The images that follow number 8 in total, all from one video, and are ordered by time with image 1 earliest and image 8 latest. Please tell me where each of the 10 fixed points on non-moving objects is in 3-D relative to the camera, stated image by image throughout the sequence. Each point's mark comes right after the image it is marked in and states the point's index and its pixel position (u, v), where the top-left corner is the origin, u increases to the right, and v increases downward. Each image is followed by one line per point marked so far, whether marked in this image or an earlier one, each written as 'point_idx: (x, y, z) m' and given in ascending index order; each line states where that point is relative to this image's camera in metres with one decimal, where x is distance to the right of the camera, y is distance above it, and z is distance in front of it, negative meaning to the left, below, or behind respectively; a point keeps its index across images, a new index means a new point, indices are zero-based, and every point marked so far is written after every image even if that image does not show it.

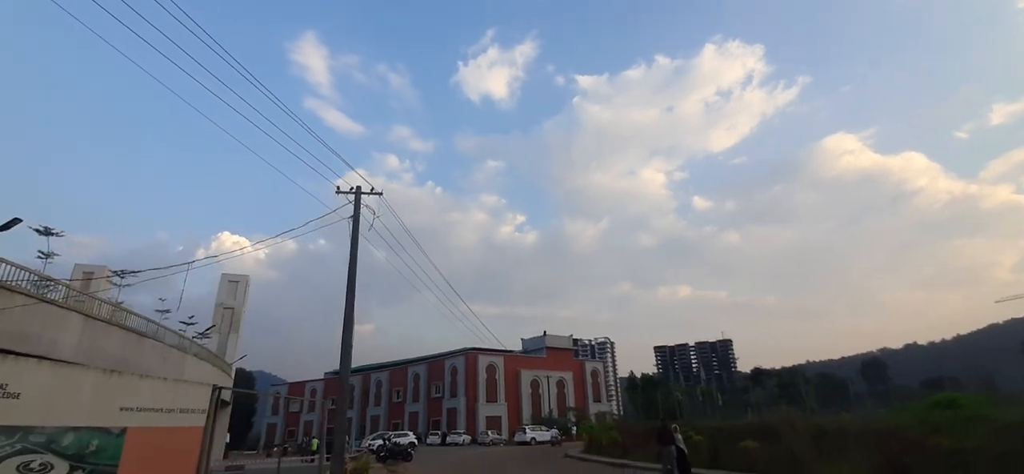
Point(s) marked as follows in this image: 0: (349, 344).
0: (-3.6, -2.3, +13.4) m
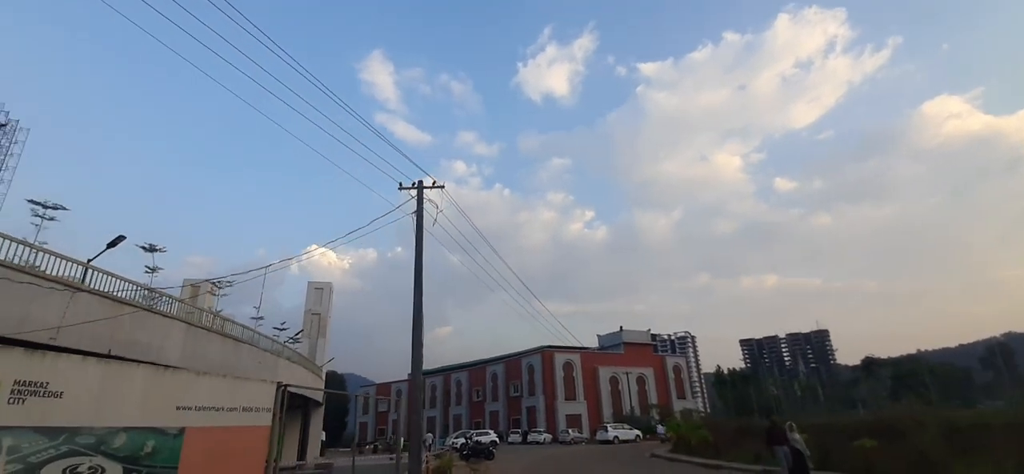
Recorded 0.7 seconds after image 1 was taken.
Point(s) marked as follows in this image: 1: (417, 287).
0: (-1.9, -2.1, +12.9) m
1: (-2.1, -1.0, +13.3) m
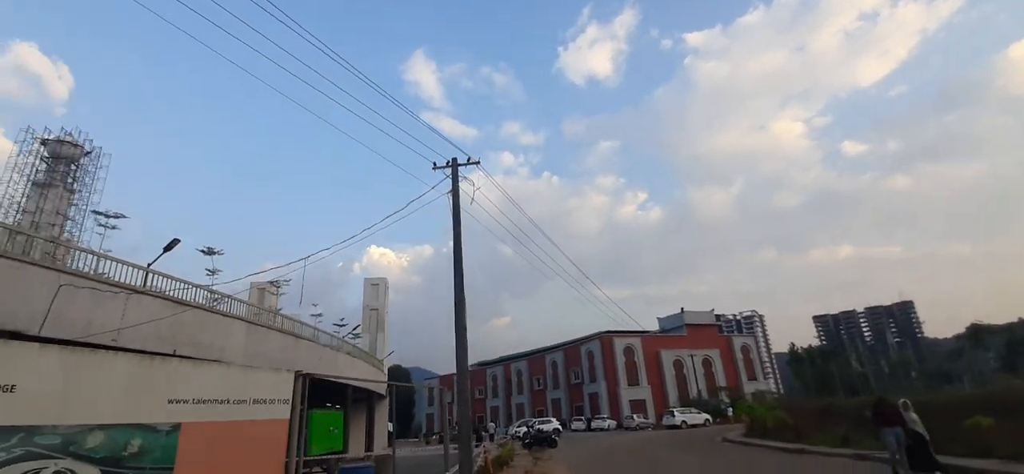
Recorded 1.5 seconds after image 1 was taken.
0: (-0.9, -1.6, +11.9) m
1: (-1.1, -0.5, +12.3) m
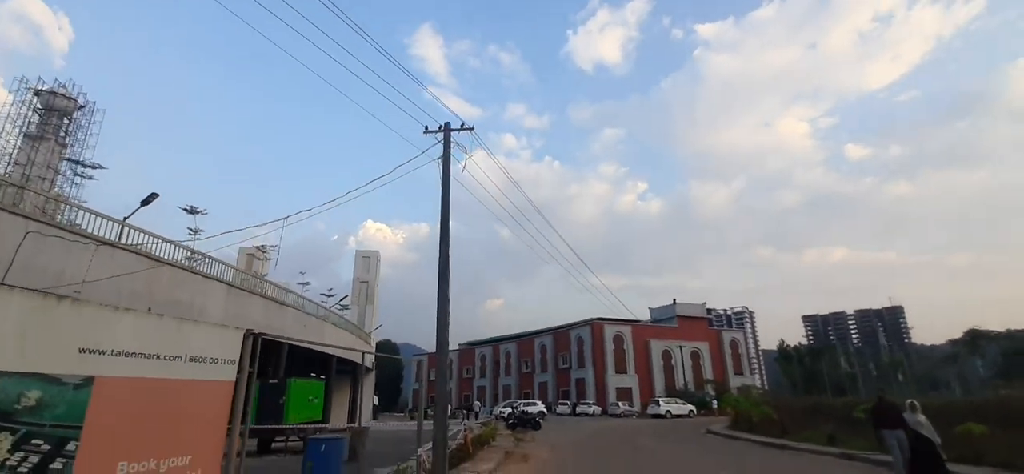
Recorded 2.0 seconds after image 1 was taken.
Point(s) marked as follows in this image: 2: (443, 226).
0: (-1.2, -1.0, +11.3) m
1: (-1.3, +0.1, +11.7) m
2: (-1.3, +0.2, +11.8) m
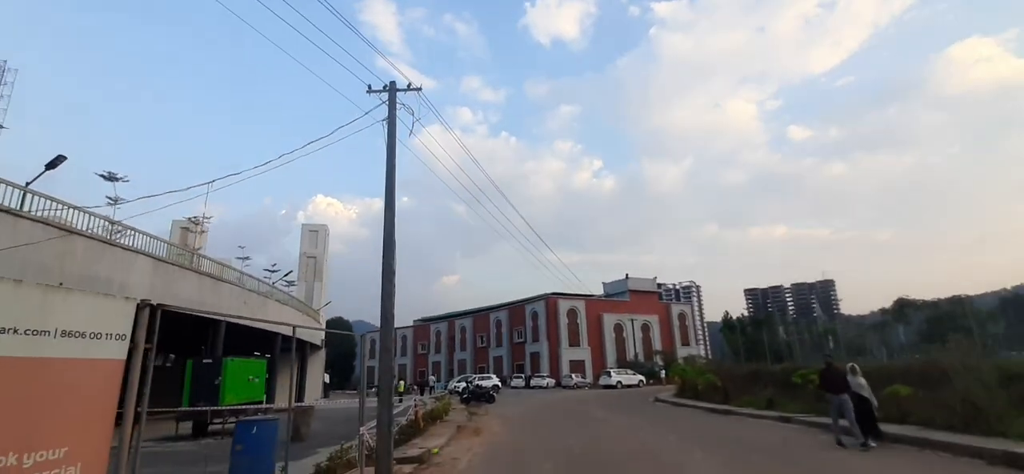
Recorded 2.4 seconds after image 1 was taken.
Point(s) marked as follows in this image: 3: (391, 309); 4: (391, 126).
0: (-2.1, -0.5, +11.2) m
1: (-2.3, +0.6, +11.5) m
2: (-2.3, +0.8, +11.6) m
3: (-2.1, -1.2, +10.8) m
4: (-2.3, +2.1, +12.0) m
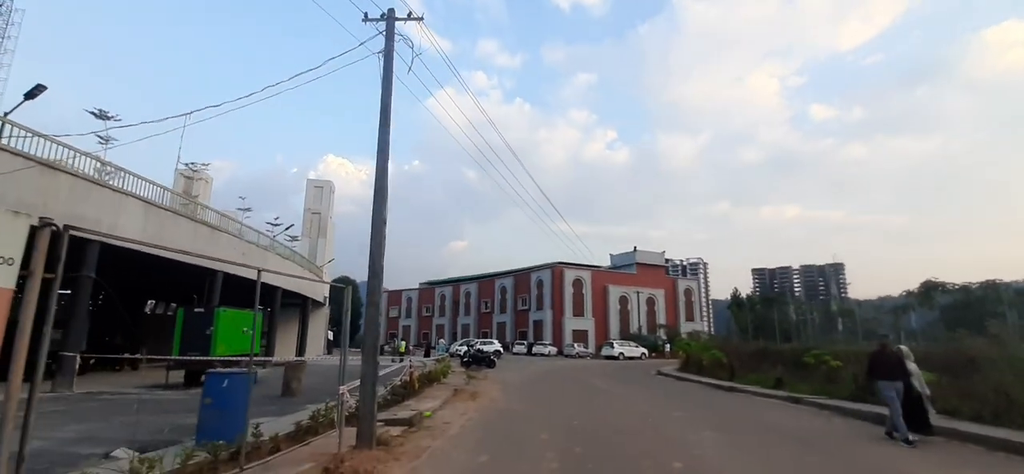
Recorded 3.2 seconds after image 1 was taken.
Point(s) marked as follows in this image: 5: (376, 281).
0: (-2.1, +0.4, +10.3) m
1: (-2.2, +1.6, +10.5) m
2: (-2.2, +1.7, +10.6) m
3: (-2.1, -0.4, +9.9) m
4: (-2.1, +3.0, +10.9) m
5: (-2.1, -0.7, +9.8) m
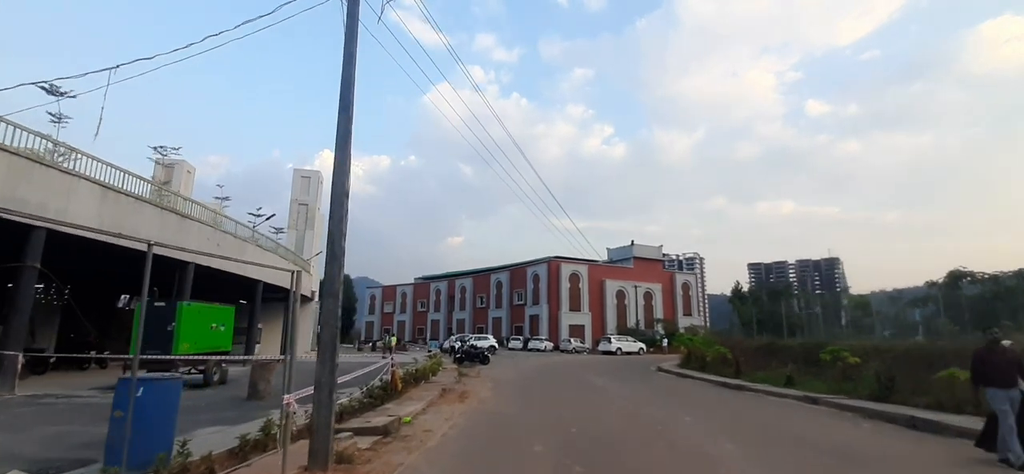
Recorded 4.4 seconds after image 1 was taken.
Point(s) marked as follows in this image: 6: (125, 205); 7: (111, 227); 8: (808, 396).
0: (-2.2, +0.7, +8.6) m
1: (-2.3, +1.9, +8.9) m
2: (-2.4, +2.0, +8.9) m
3: (-2.3, -0.1, +8.3) m
4: (-2.3, +3.4, +9.2) m
5: (-2.3, -0.4, +8.2) m
6: (-12.1, +1.1, +20.3) m
7: (-12.1, +0.3, +19.4) m
8: (+8.6, -4.6, +18.2) m
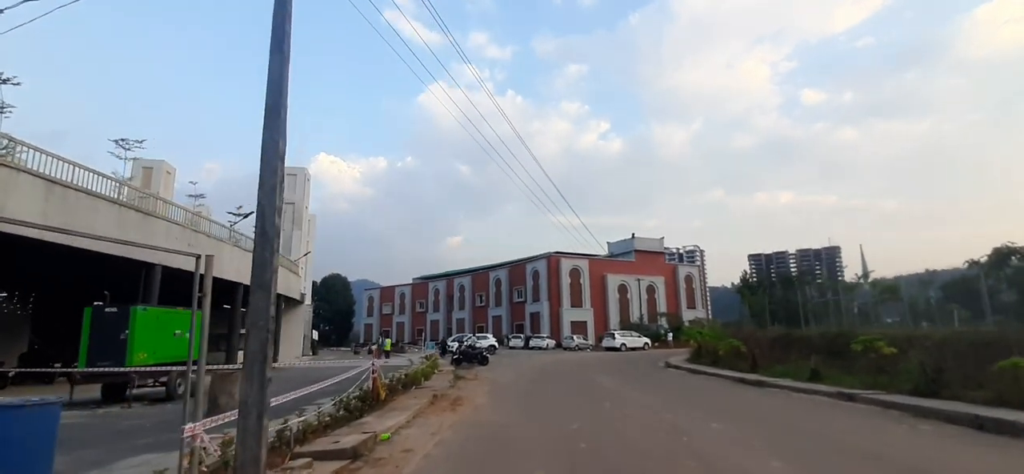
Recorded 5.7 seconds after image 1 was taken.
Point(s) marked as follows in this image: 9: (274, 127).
0: (-2.4, +1.0, +6.7) m
1: (-2.5, +2.1, +6.9) m
2: (-2.6, +2.3, +7.0) m
3: (-2.4, +0.2, +6.3) m
4: (-2.6, +3.6, +7.3) m
5: (-2.4, -0.1, +6.2) m
6: (-12.3, +1.1, +18.3) m
7: (-12.3, +0.4, +17.4) m
8: (+8.5, -4.0, +16.3) m
9: (-2.5, +1.1, +6.6) m
